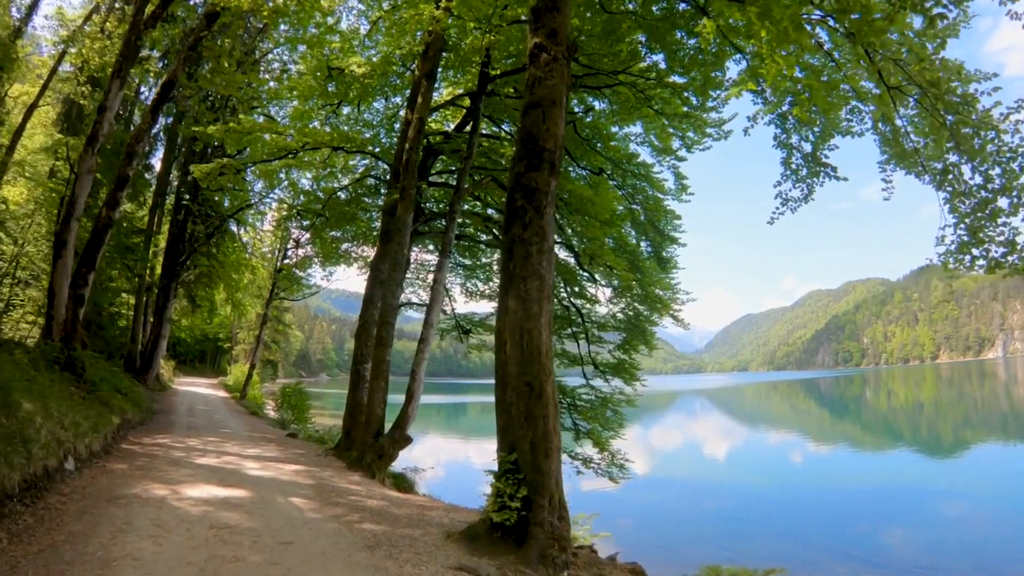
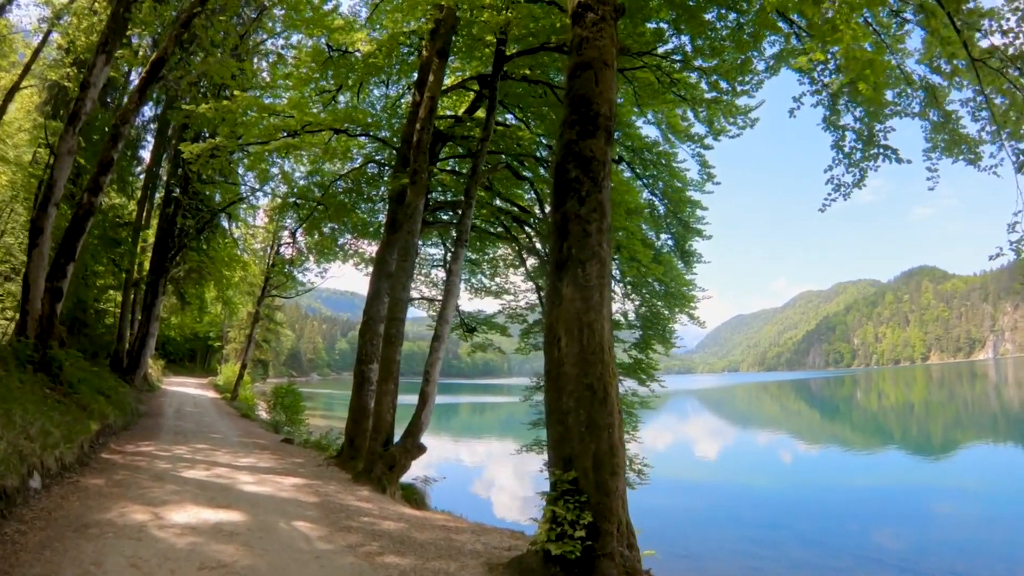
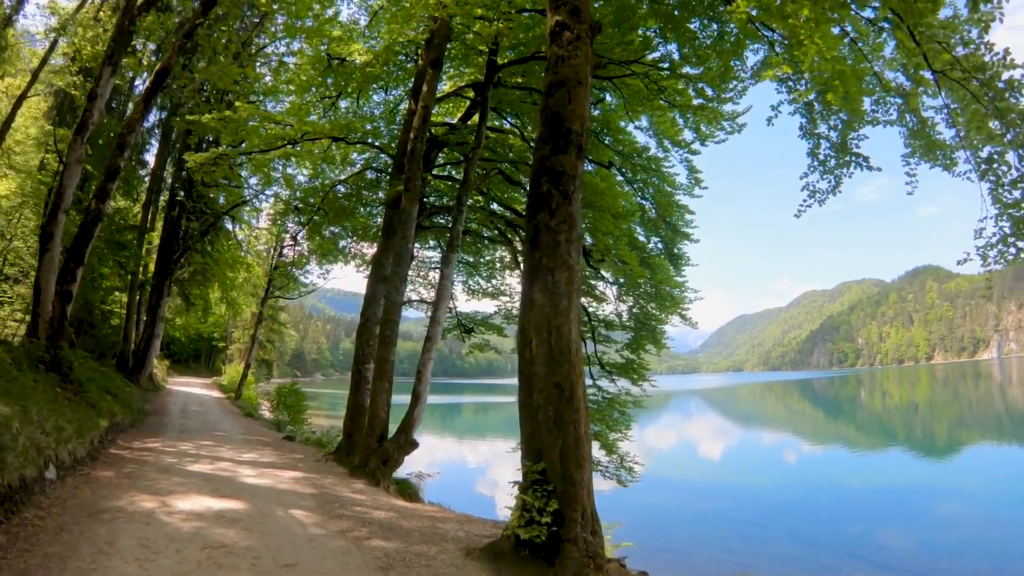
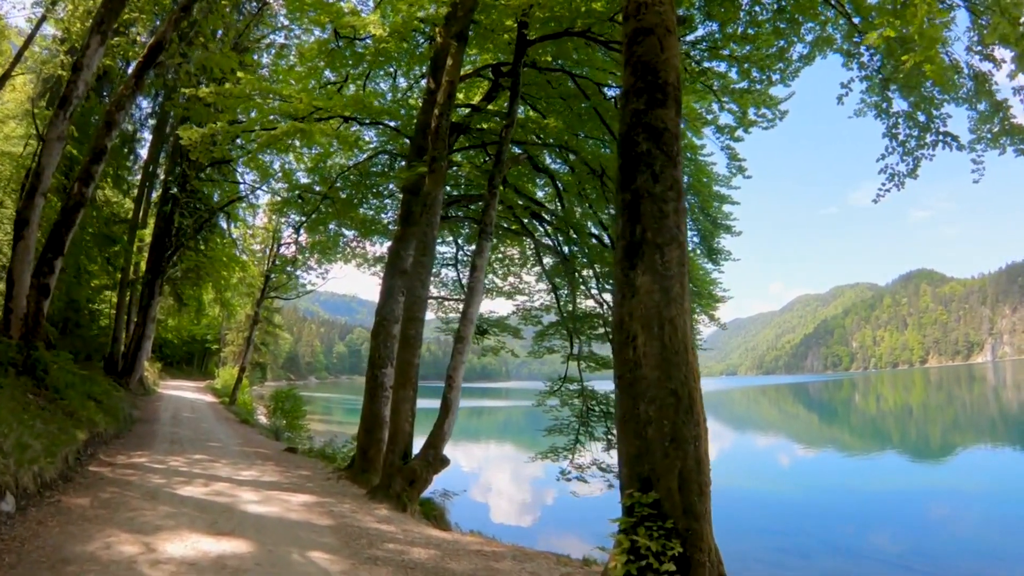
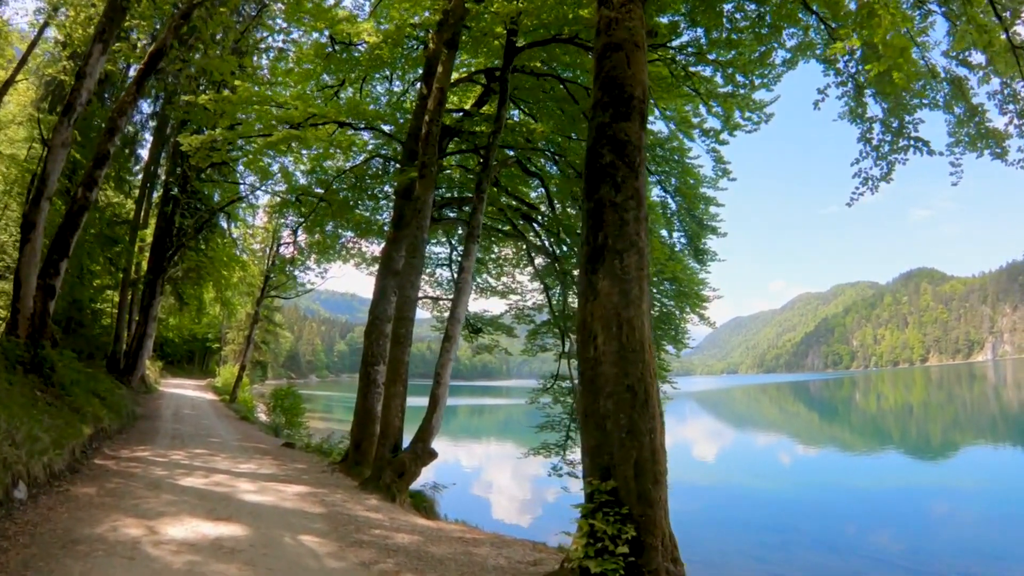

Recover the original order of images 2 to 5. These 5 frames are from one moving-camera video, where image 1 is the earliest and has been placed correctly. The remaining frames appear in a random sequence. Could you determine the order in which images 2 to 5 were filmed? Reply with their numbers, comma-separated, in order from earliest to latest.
3, 2, 5, 4
